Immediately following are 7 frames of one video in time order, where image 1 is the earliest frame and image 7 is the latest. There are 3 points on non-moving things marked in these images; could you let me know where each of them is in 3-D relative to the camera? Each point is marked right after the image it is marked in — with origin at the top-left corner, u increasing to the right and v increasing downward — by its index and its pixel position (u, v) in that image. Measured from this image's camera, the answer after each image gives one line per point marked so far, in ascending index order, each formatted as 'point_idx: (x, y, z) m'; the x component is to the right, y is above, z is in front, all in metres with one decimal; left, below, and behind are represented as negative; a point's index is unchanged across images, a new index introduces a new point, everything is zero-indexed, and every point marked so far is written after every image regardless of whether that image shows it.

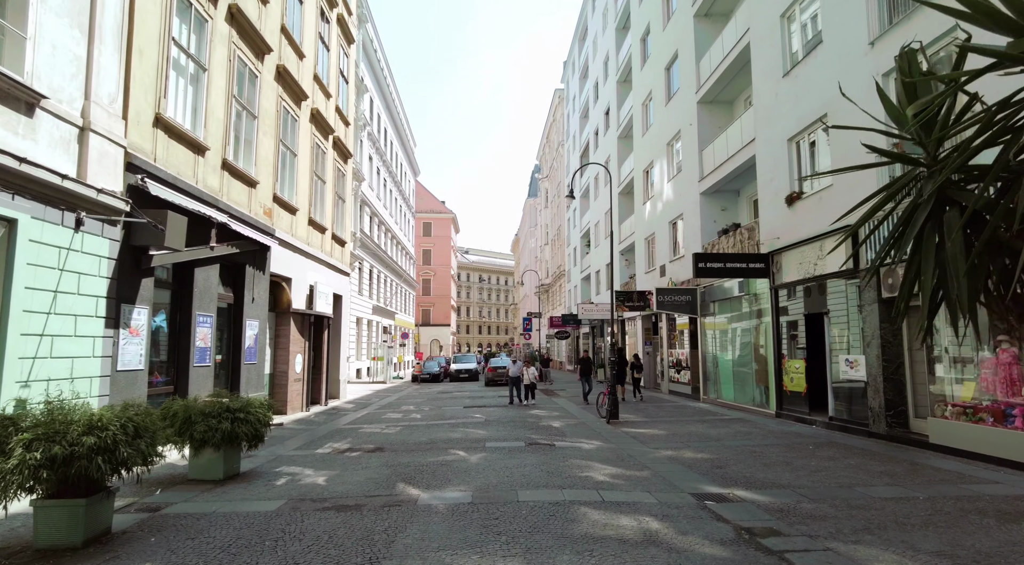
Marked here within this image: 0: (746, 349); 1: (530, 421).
0: (+6.2, -1.8, +16.9) m
1: (+0.4, -3.2, +14.6) m
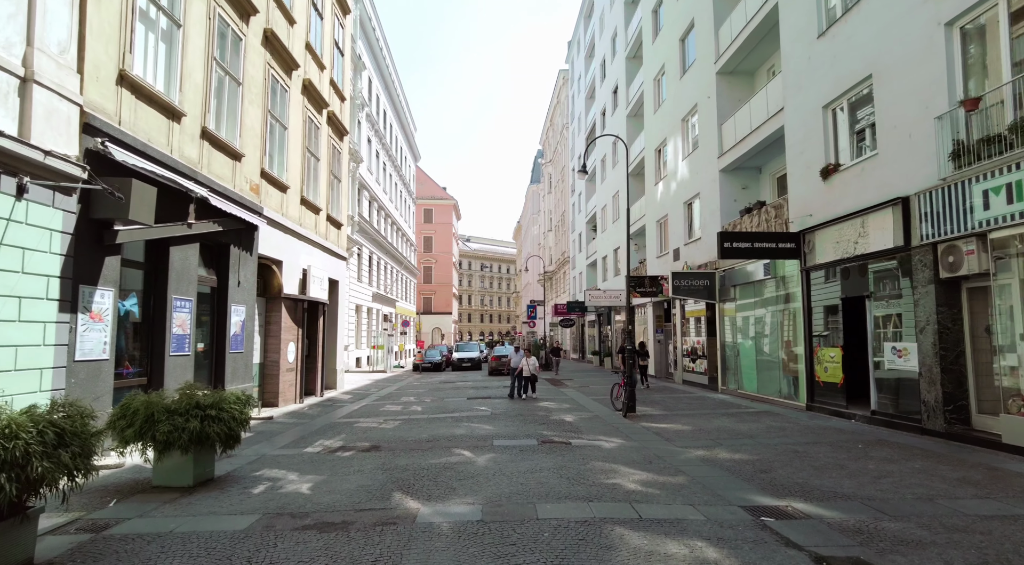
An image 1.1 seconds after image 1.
0: (+6.4, -1.4, +15.8) m
1: (+0.6, -2.8, +13.4) m
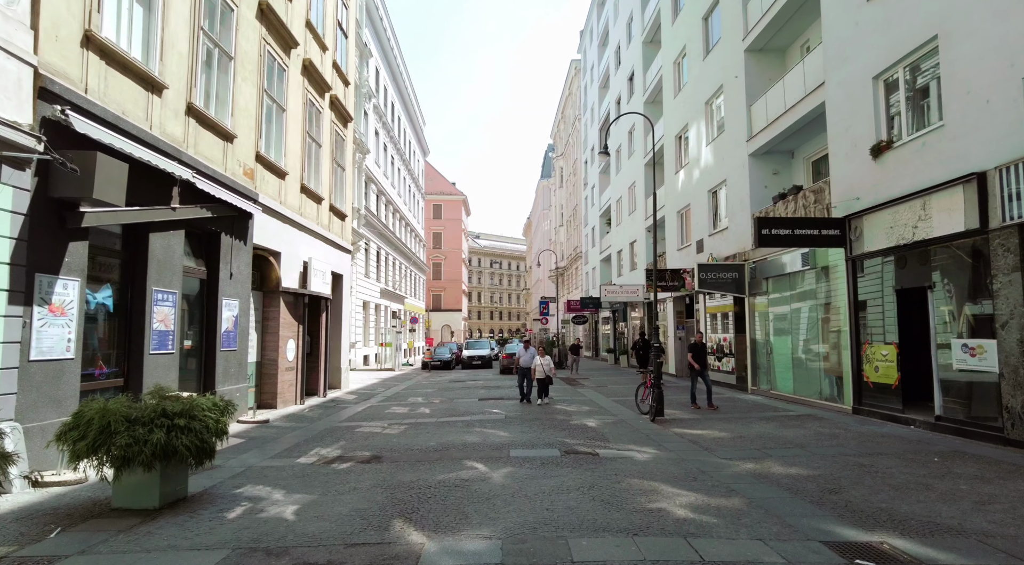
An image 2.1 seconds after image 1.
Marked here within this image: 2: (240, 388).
0: (+6.7, -1.2, +14.5) m
1: (+0.9, -2.6, +12.3) m
2: (-5.6, -2.2, +13.2) m
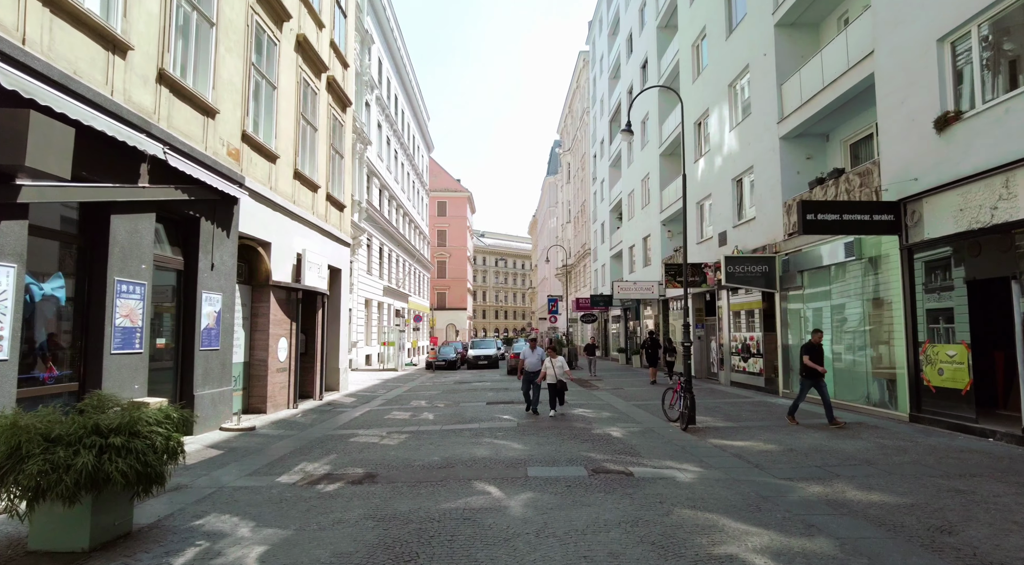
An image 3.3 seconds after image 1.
0: (+7.0, -1.0, +13.1) m
1: (+1.1, -2.5, +10.9) m
2: (-5.4, -2.0, +11.9) m
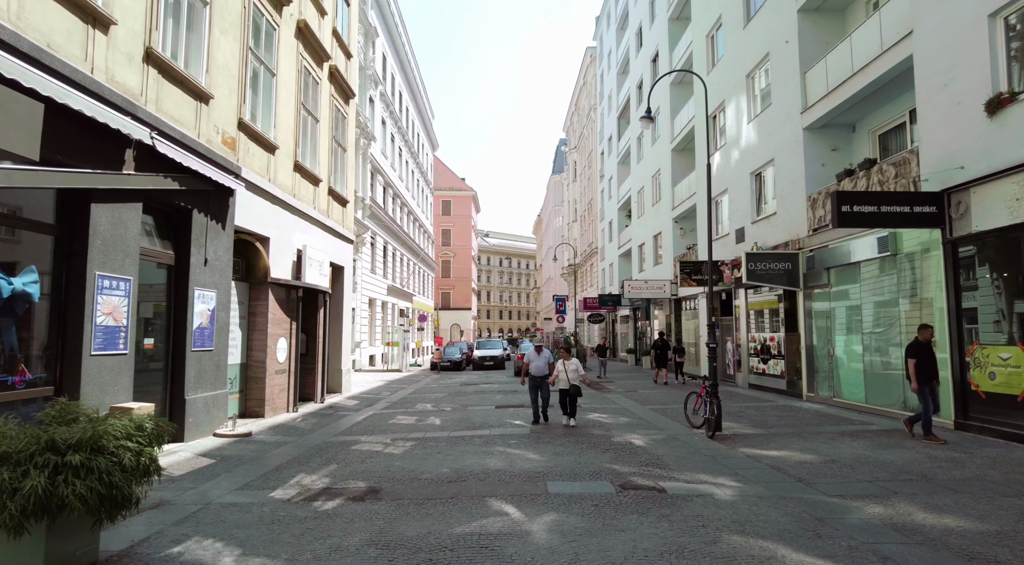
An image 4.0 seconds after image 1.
0: (+7.2, -1.0, +12.3) m
1: (+1.3, -2.4, +10.2) m
2: (-5.2, -2.0, +11.2) m
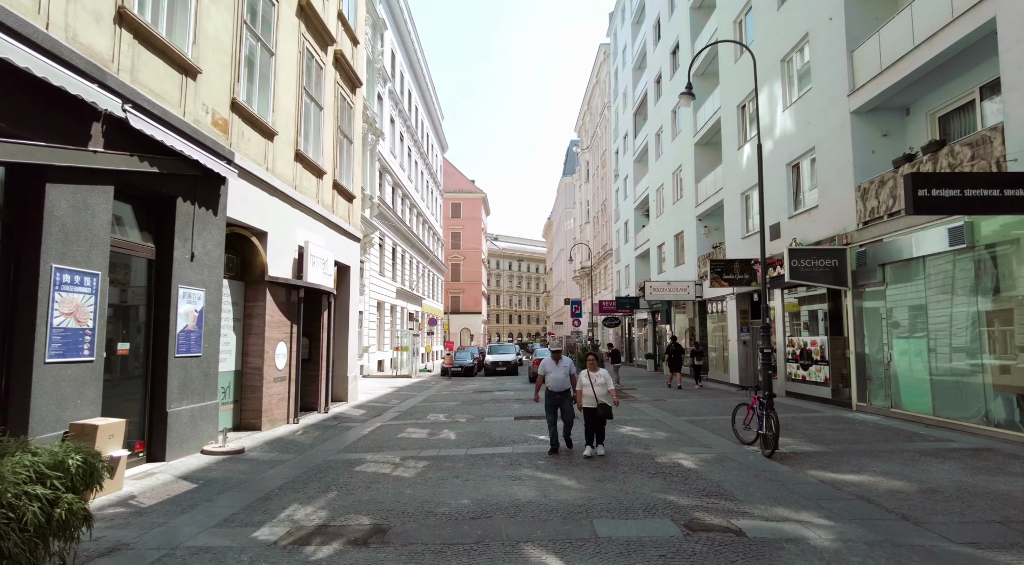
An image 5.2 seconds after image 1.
0: (+7.6, -0.9, +11.0) m
1: (+1.7, -2.4, +8.8) m
2: (-4.8, -1.9, +10.0) m
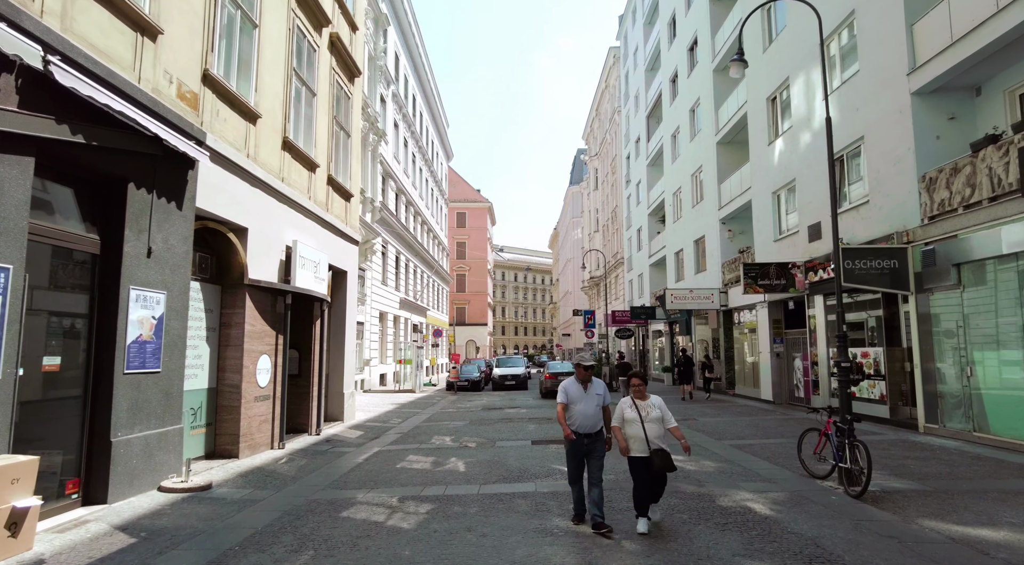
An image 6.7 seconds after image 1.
0: (+7.9, -0.9, +9.2) m
1: (+2.0, -2.3, +7.1) m
2: (-4.5, -2.0, +8.3) m
